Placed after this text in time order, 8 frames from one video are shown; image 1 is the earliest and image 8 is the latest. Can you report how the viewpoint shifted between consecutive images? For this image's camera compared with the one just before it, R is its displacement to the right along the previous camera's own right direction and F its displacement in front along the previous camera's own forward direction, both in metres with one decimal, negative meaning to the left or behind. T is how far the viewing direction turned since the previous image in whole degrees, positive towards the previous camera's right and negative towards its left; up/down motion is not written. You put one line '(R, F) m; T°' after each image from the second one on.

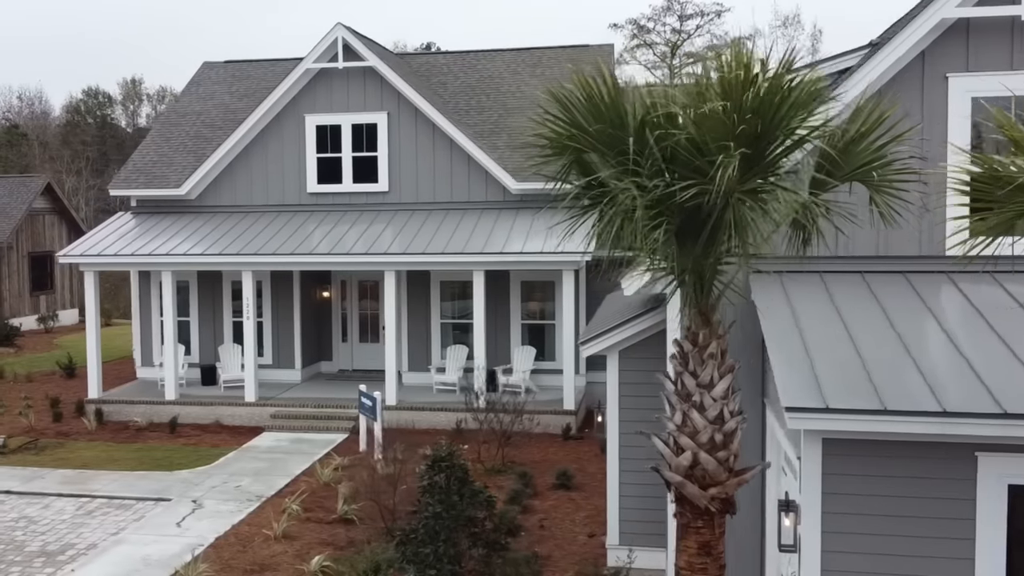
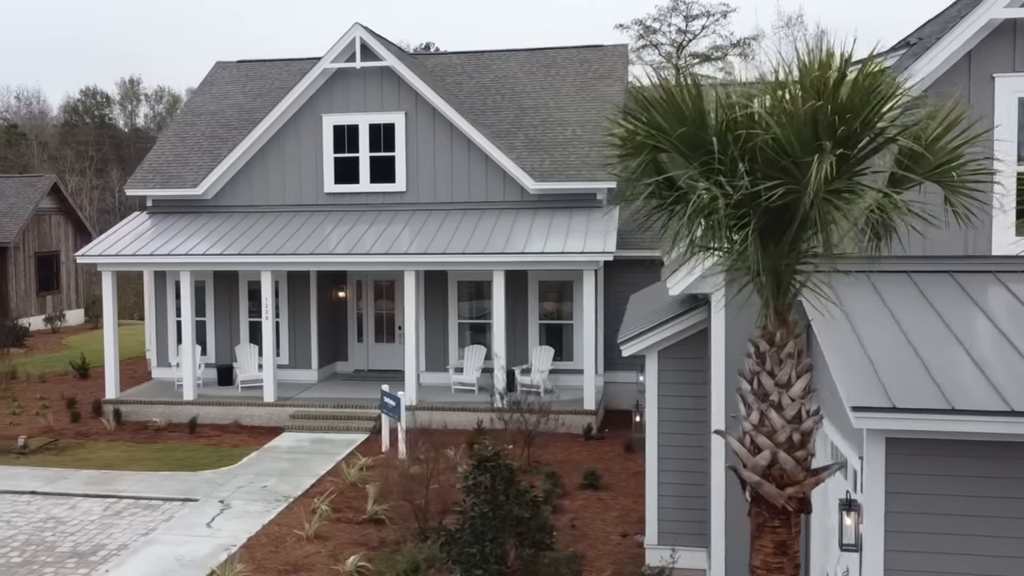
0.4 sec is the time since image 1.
(-0.4, 0.0) m; 0°
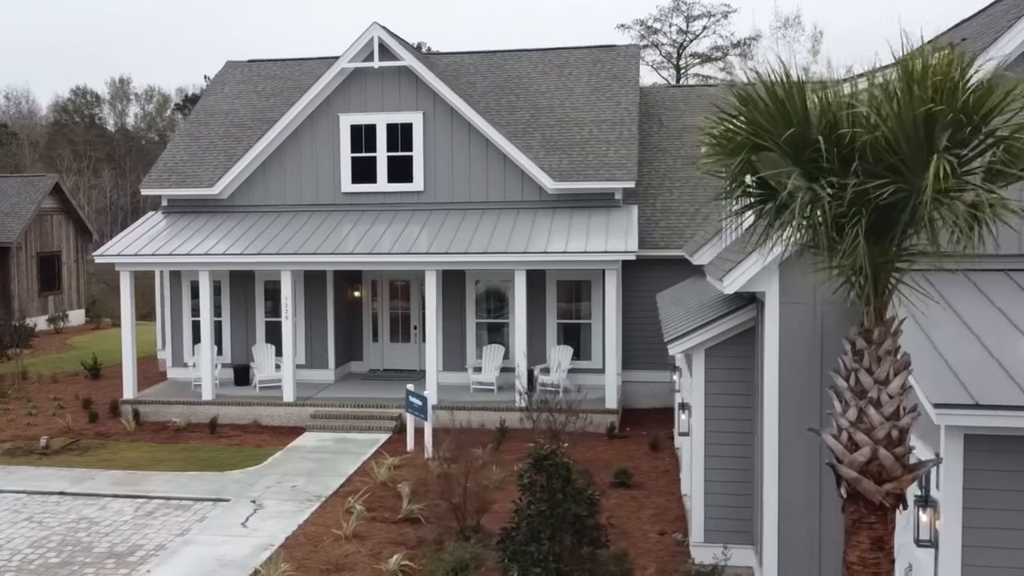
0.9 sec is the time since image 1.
(-0.6, 0.0) m; +1°
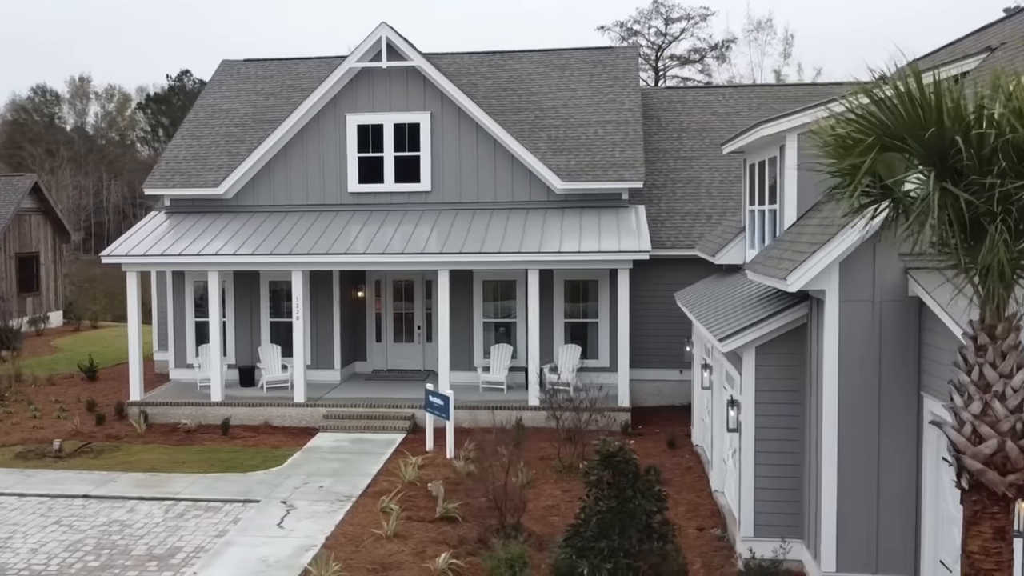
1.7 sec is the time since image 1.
(-0.9, 0.0) m; +2°
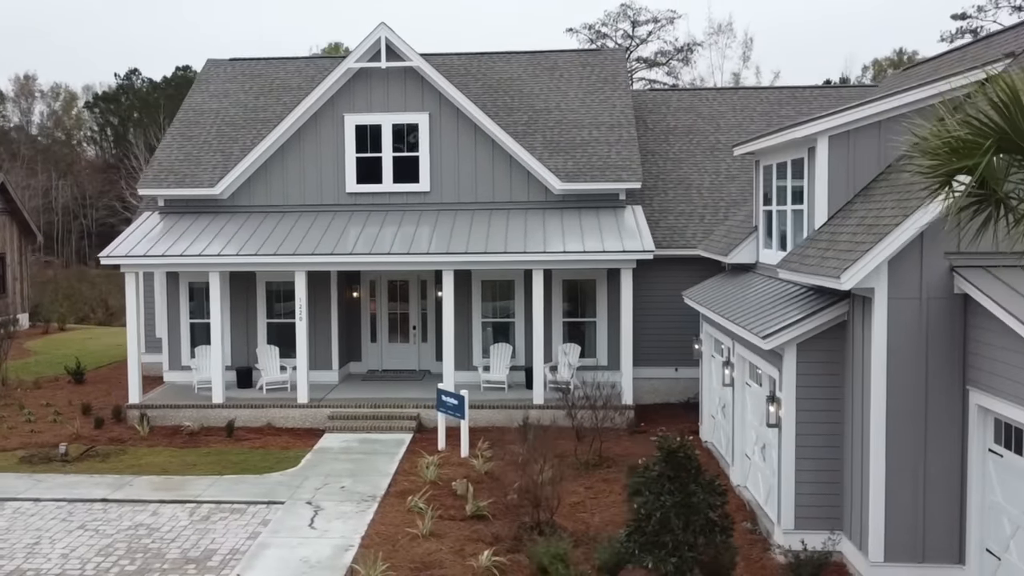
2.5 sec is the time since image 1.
(-1.0, -0.1) m; +3°
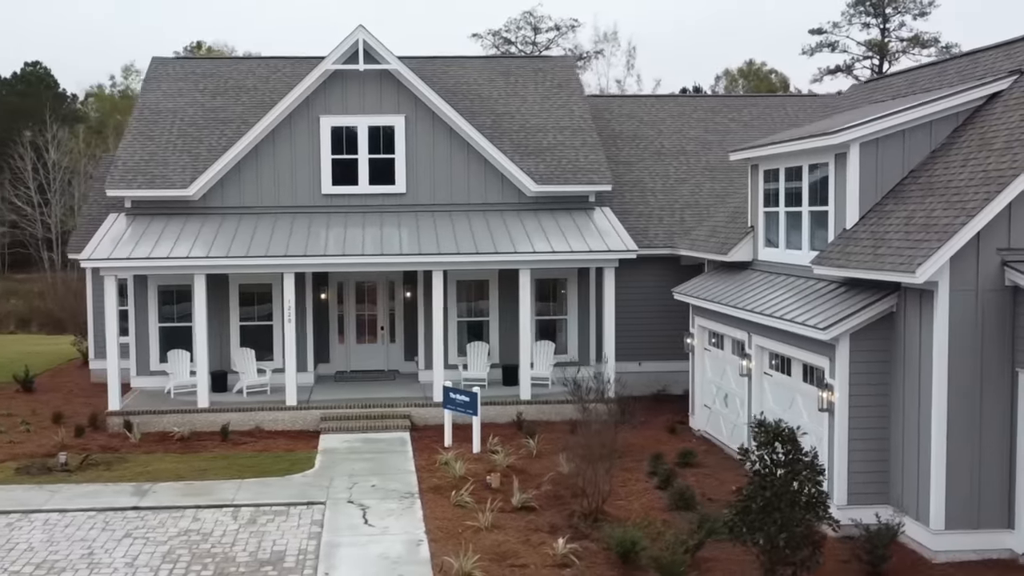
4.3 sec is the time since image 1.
(-2.4, -0.2) m; +8°
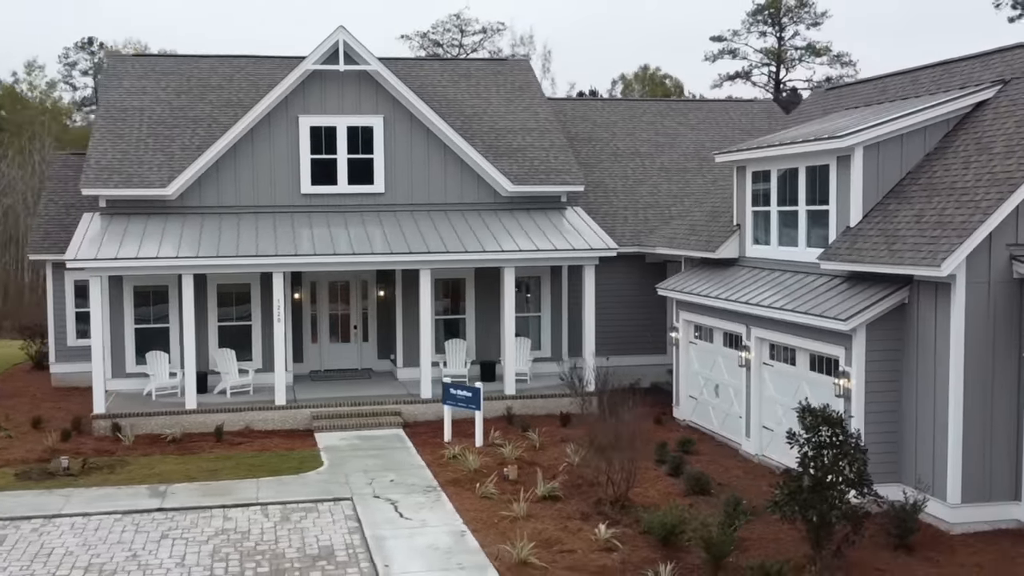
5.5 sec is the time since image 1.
(-1.7, -0.2) m; +6°
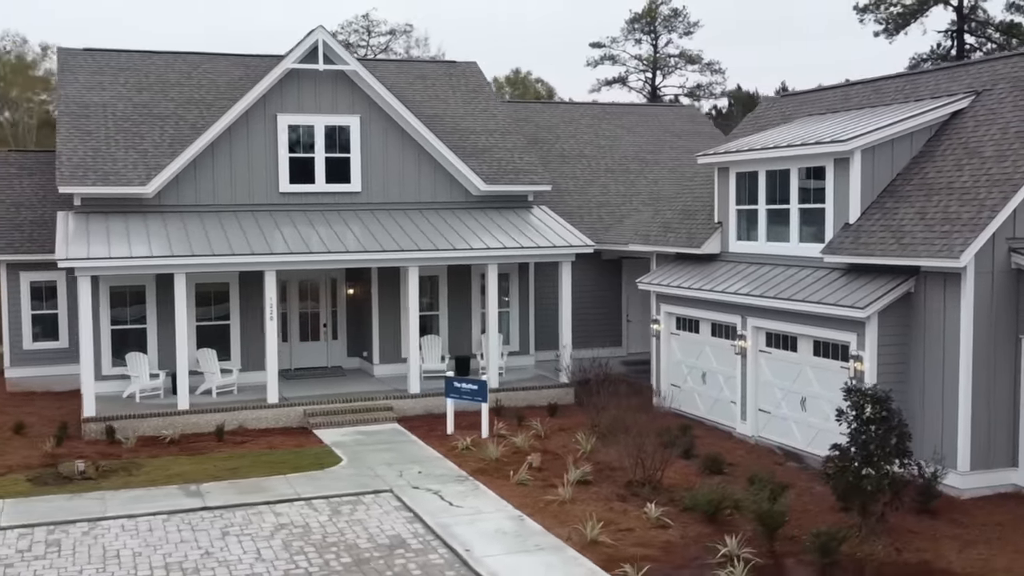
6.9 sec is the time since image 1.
(-2.3, -0.3) m; +8°
